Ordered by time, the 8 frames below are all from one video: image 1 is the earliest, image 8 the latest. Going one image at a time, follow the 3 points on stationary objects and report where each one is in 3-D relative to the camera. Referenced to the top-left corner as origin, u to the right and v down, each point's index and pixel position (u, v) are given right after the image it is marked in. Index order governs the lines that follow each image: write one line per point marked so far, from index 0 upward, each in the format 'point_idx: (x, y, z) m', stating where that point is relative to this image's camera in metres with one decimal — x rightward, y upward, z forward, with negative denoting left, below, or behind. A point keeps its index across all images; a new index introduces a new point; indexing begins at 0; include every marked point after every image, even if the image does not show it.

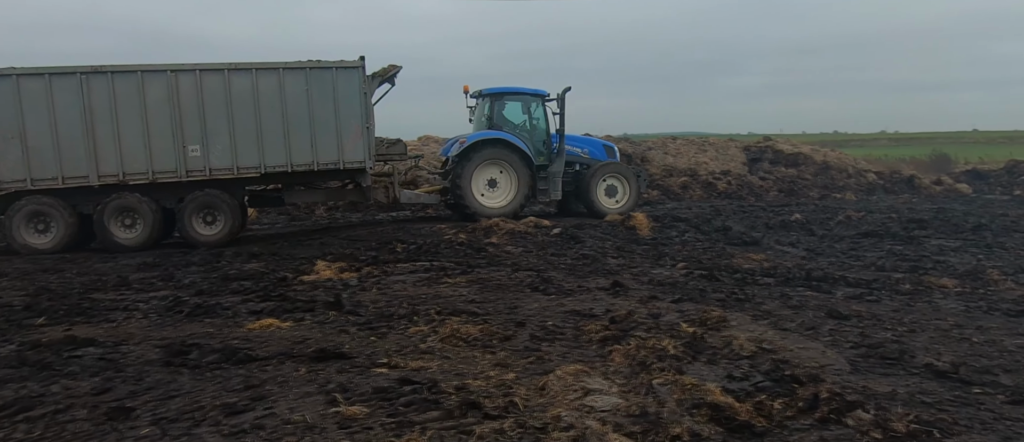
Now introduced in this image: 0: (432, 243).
0: (-1.0, -0.3, +10.5) m
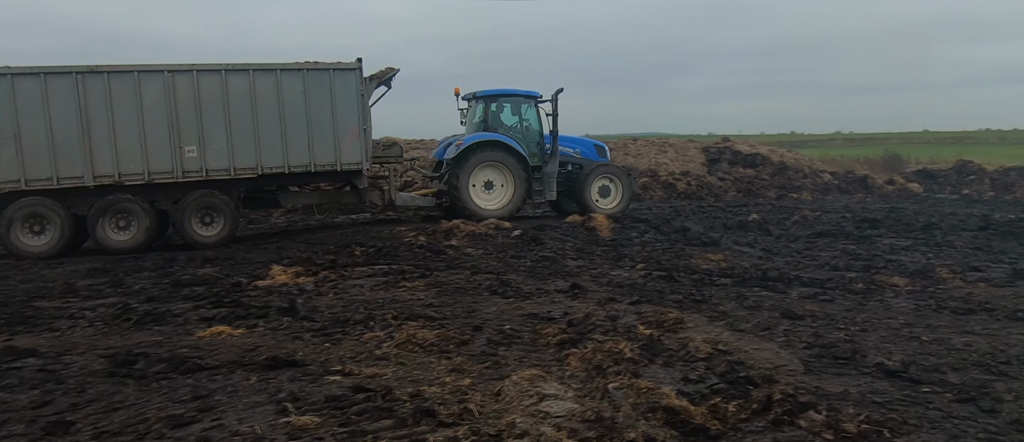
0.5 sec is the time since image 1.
0: (-1.6, -0.3, +10.4) m
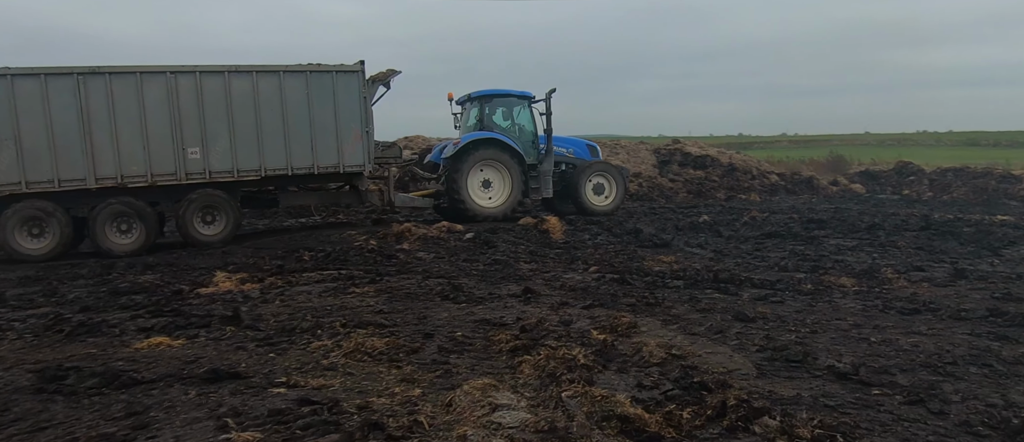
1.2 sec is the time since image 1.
0: (-2.2, -0.4, +10.2) m
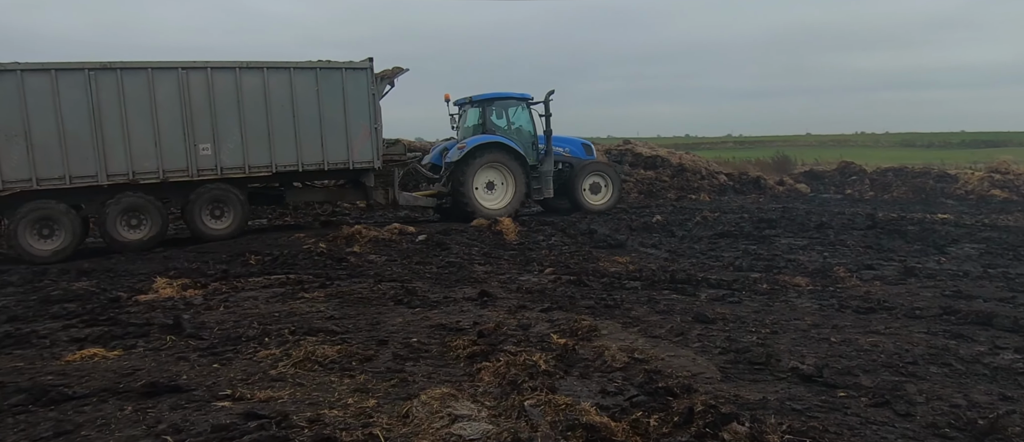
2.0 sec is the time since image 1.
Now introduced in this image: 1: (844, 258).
0: (-2.8, -0.4, +9.9) m
1: (+4.1, -0.5, +9.8) m
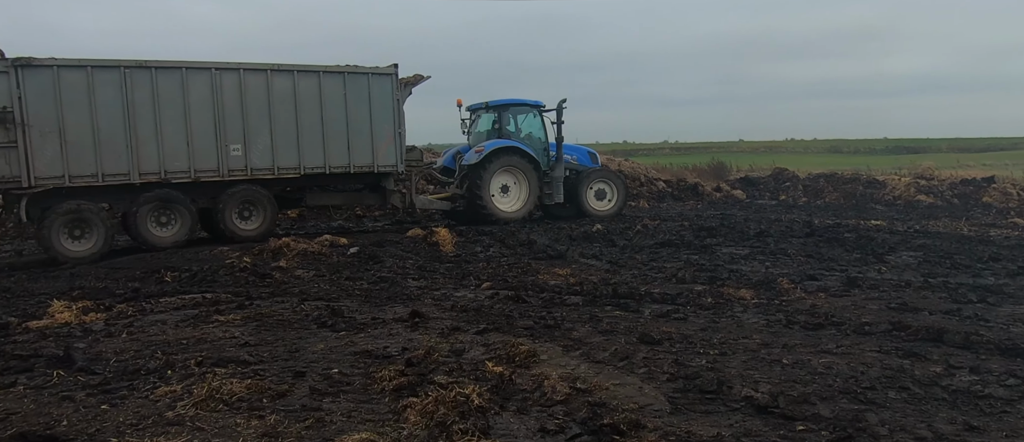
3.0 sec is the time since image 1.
0: (-3.5, -0.6, +9.2) m
1: (+3.3, -0.6, +9.6) m
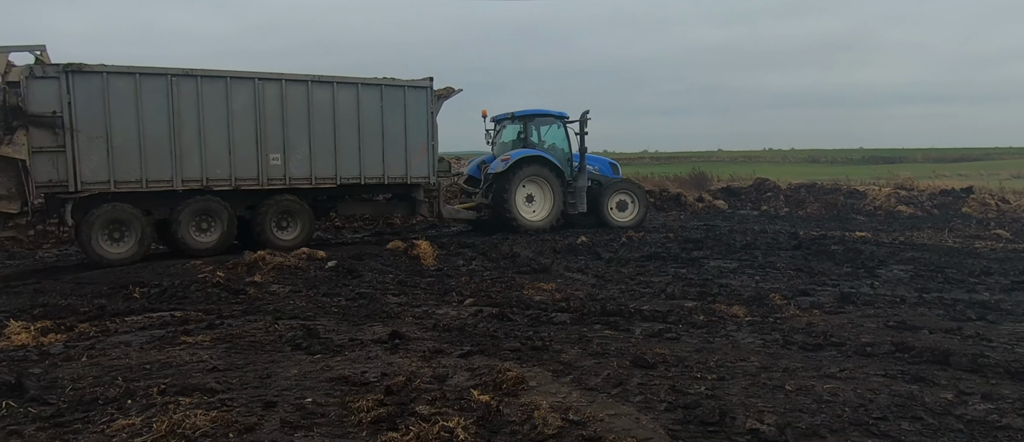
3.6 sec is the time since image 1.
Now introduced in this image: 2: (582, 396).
0: (-3.7, -0.7, +8.8) m
1: (+3.1, -0.7, +9.4) m
2: (+0.4, -1.0, +4.5) m
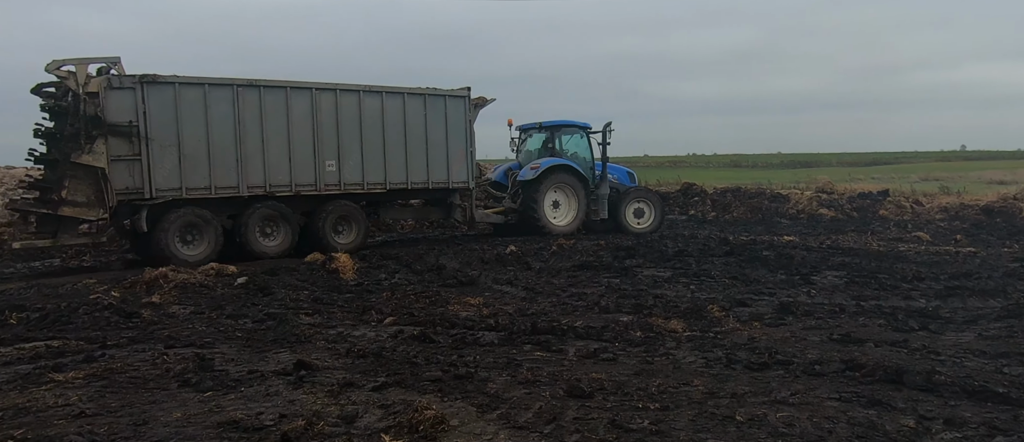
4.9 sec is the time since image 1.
0: (-4.5, -0.9, +7.9) m
1: (+2.3, -0.8, +9.1) m
2: (0.0, -1.1, +4.0) m
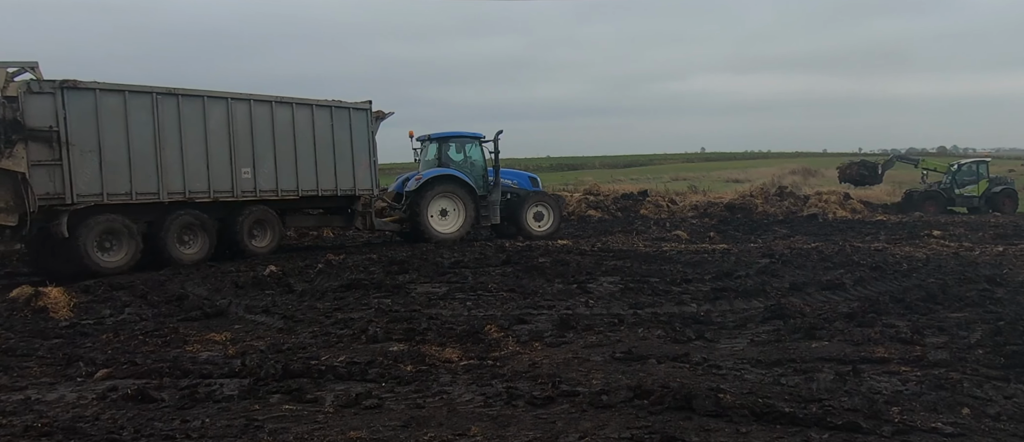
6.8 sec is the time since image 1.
0: (-6.4, -1.2, +5.5) m
1: (-0.2, -0.9, +8.5) m
2: (-1.0, -1.2, +2.9) m
